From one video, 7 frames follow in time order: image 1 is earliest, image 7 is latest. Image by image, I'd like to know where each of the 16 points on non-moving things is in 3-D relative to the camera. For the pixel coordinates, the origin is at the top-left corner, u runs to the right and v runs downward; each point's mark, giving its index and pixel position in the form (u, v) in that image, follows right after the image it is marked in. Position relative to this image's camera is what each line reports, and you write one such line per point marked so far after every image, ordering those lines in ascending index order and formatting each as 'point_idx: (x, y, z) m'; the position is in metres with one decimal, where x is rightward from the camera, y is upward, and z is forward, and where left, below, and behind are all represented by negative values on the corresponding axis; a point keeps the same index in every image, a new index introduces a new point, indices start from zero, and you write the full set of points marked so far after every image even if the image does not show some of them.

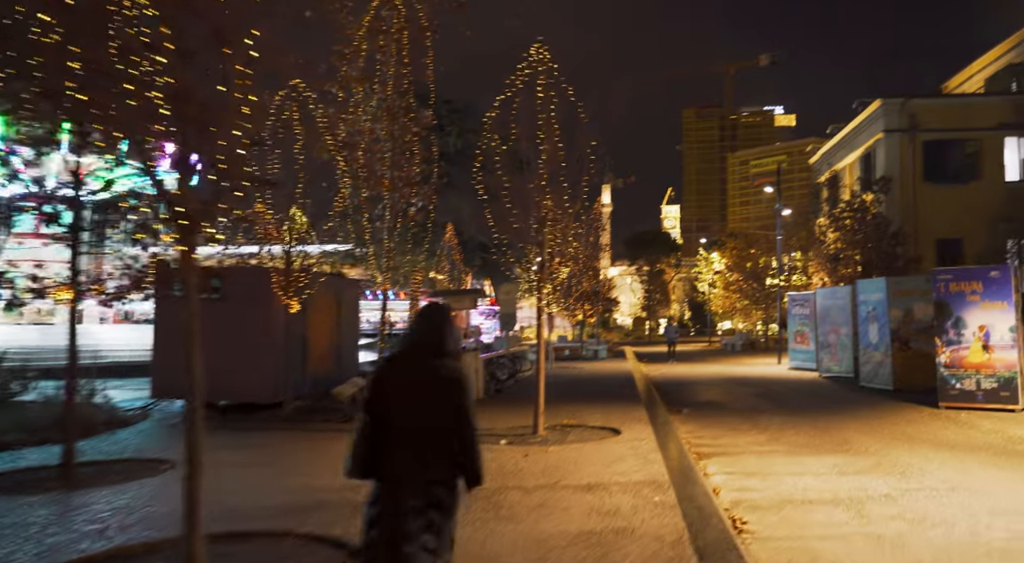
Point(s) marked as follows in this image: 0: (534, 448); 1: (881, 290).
0: (+0.3, -2.2, +9.7) m
1: (+8.1, -0.2, +15.9) m
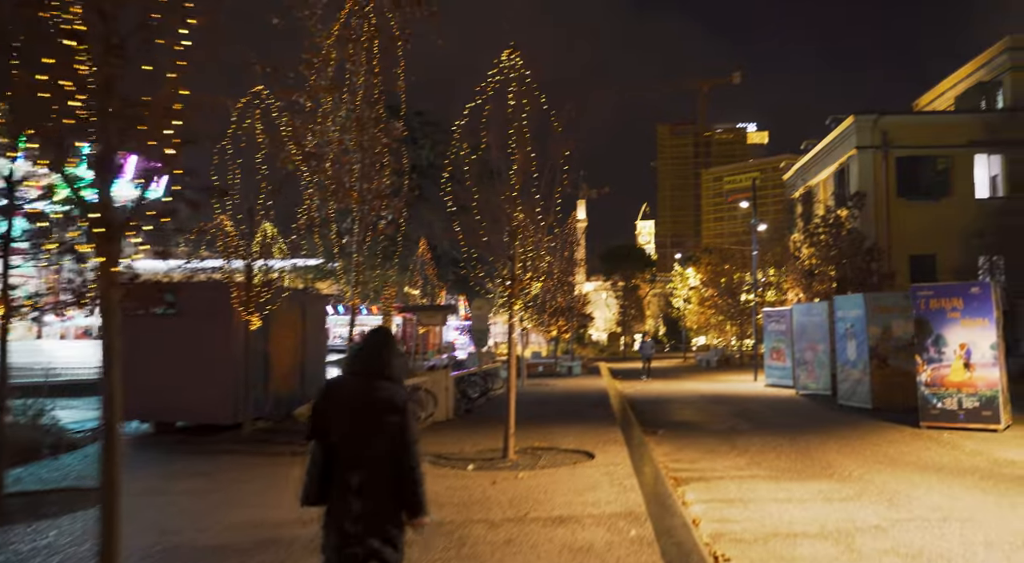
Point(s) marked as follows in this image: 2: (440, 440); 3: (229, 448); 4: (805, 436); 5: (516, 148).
0: (-0.1, -2.4, +9.2) m
1: (+7.5, -0.5, +15.7) m
2: (-1.1, -2.6, +11.9) m
3: (-4.9, -2.9, +12.8) m
4: (+4.9, -2.6, +12.3) m
5: (0.0, +1.9, +10.3) m
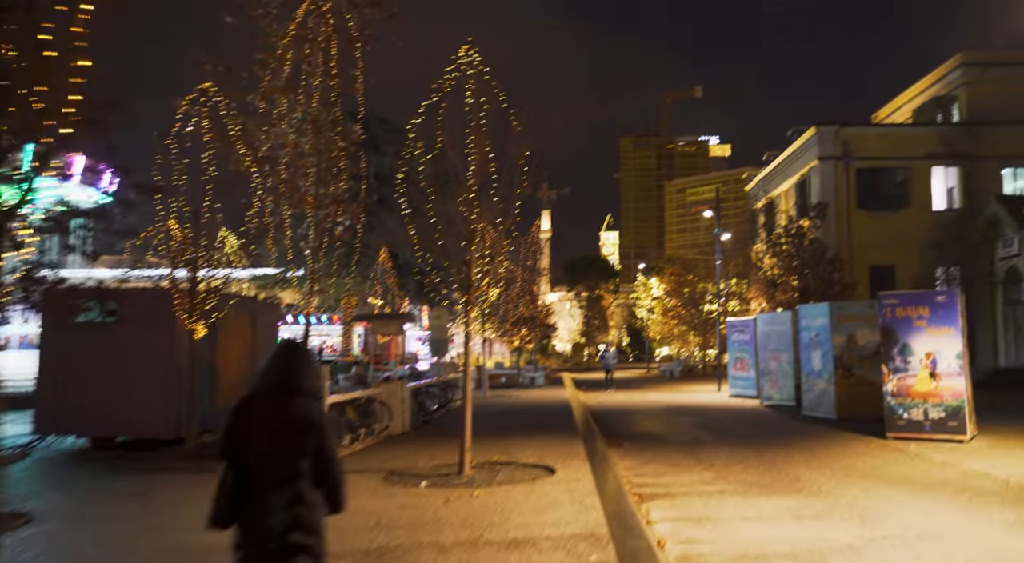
0: (-0.6, -2.5, +8.6) m
1: (+6.6, -0.7, +15.5) m
2: (-1.8, -2.7, +11.3) m
3: (-5.6, -3.0, +12.0) m
4: (+4.3, -2.7, +12.0) m
5: (-0.5, +1.8, +9.8) m
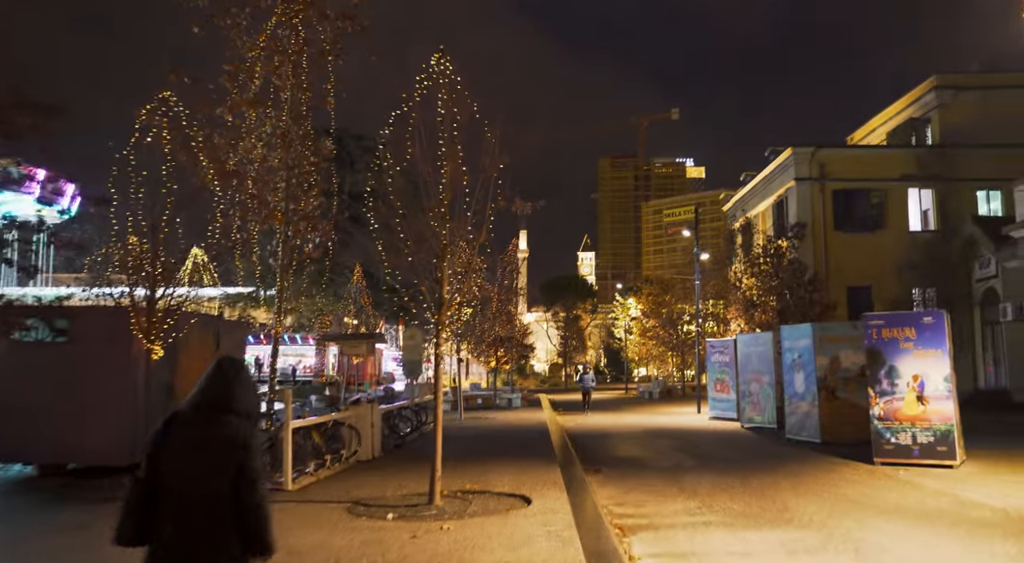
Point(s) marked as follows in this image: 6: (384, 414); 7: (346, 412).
0: (-0.9, -2.7, +8.0) m
1: (+6.1, -1.1, +15.1) m
2: (-2.2, -2.9, +10.6) m
3: (-6.0, -3.3, +11.2) m
4: (+3.9, -3.0, +11.5) m
5: (-0.9, +1.6, +9.3) m
6: (-2.7, -2.8, +15.5) m
7: (-2.9, -2.3, +12.7) m
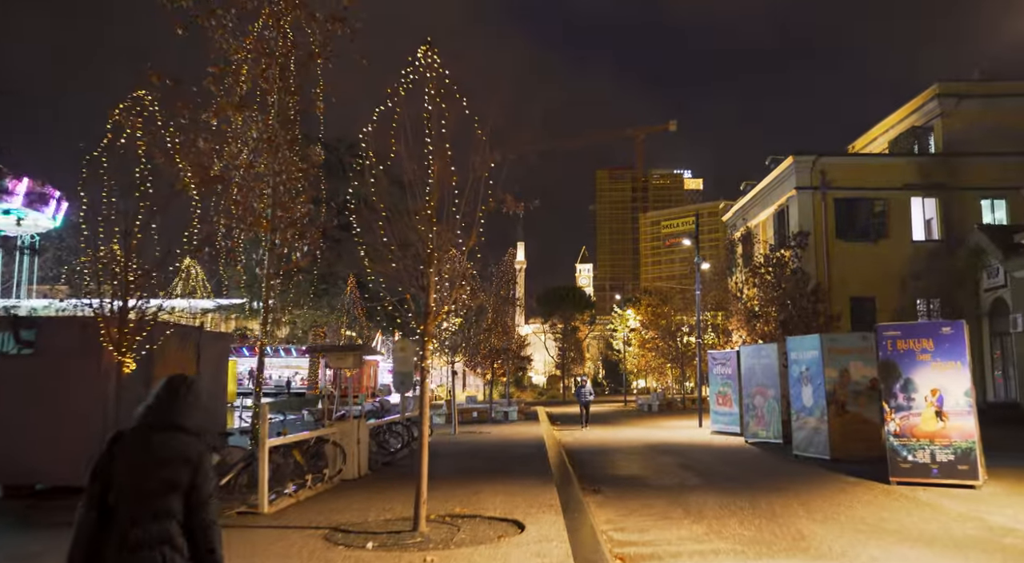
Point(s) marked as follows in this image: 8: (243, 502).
0: (-1.0, -2.7, +7.3) m
1: (+6.0, -1.3, +14.5) m
2: (-2.3, -3.1, +9.9) m
3: (-6.1, -3.4, +10.5) m
4: (+3.8, -3.2, +10.8) m
5: (-1.0, +1.5, +8.7) m
6: (-2.8, -3.0, +14.7) m
7: (-3.0, -2.4, +12.0) m
8: (-3.5, -2.9, +9.6) m
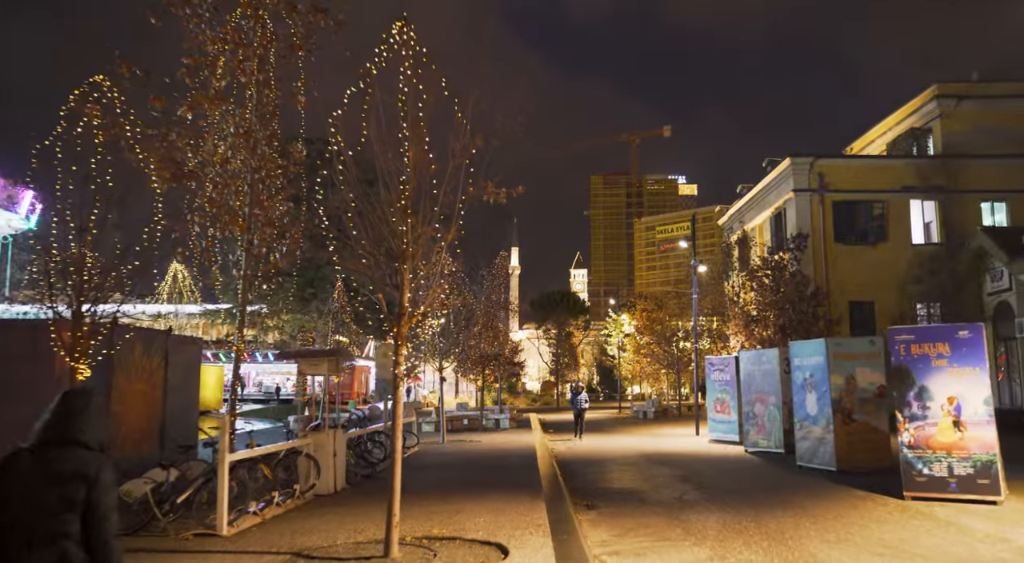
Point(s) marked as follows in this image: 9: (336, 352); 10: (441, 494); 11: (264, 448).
0: (-1.2, -2.7, +6.5) m
1: (+5.8, -1.4, +13.7) m
2: (-2.5, -3.0, +9.1) m
3: (-6.3, -3.4, +9.6) m
4: (+3.6, -3.2, +10.0) m
5: (-1.1, +1.5, +7.9) m
6: (-3.1, -3.0, +13.9) m
7: (-3.2, -2.4, +11.2) m
8: (-3.7, -2.9, +8.8) m
9: (-2.8, -1.1, +11.8) m
10: (-1.2, -3.4, +11.8) m
11: (-3.4, -2.3, +9.9) m
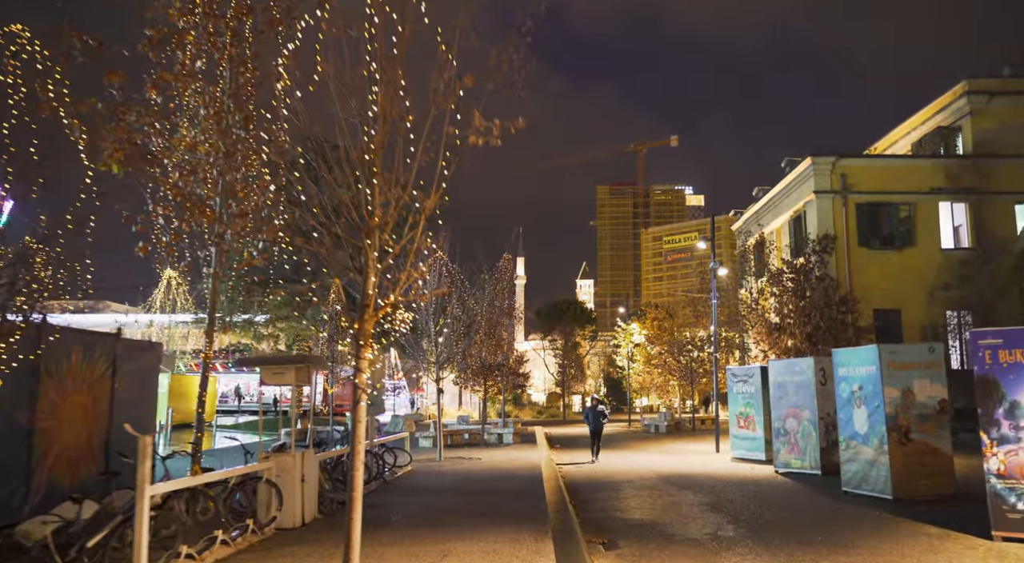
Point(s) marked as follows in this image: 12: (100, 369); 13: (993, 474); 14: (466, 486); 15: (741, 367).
0: (-1.2, -2.5, +4.6) m
1: (+5.8, -1.3, +11.8) m
2: (-2.5, -2.9, +7.2) m
3: (-6.3, -3.3, +7.8) m
4: (+3.6, -3.1, +8.1) m
5: (-1.1, +1.7, +6.1) m
6: (-3.0, -3.0, +12.1) m
7: (-3.2, -2.3, +9.4) m
8: (-3.7, -2.8, +6.9) m
9: (-2.8, -1.1, +10.0) m
10: (-1.2, -3.3, +9.9) m
11: (-3.4, -2.1, +8.1) m
12: (-6.4, -1.3, +11.2) m
13: (+5.6, -2.2, +8.4) m
14: (-0.9, -4.0, +14.2) m
15: (+6.2, -2.3, +19.6) m
